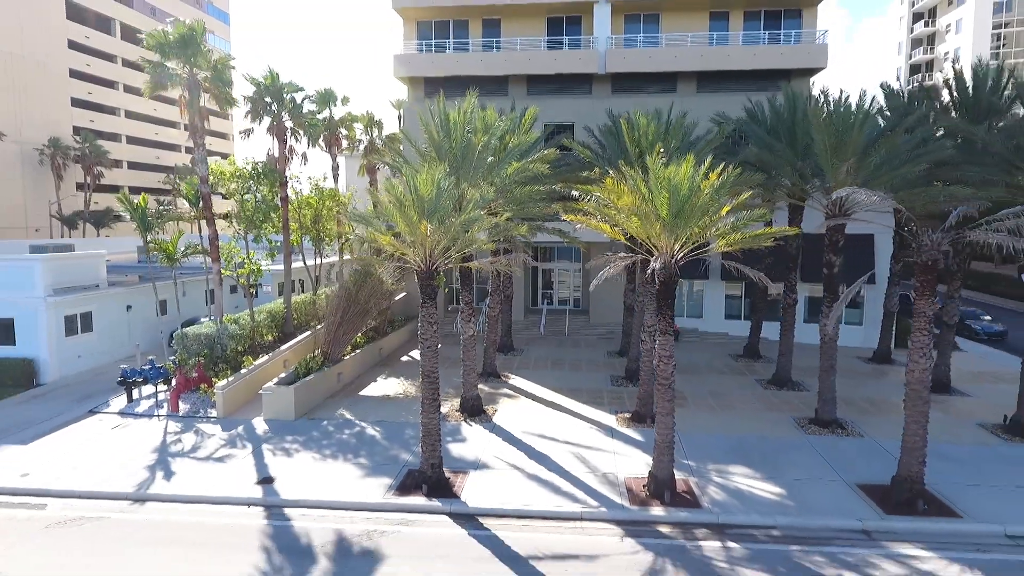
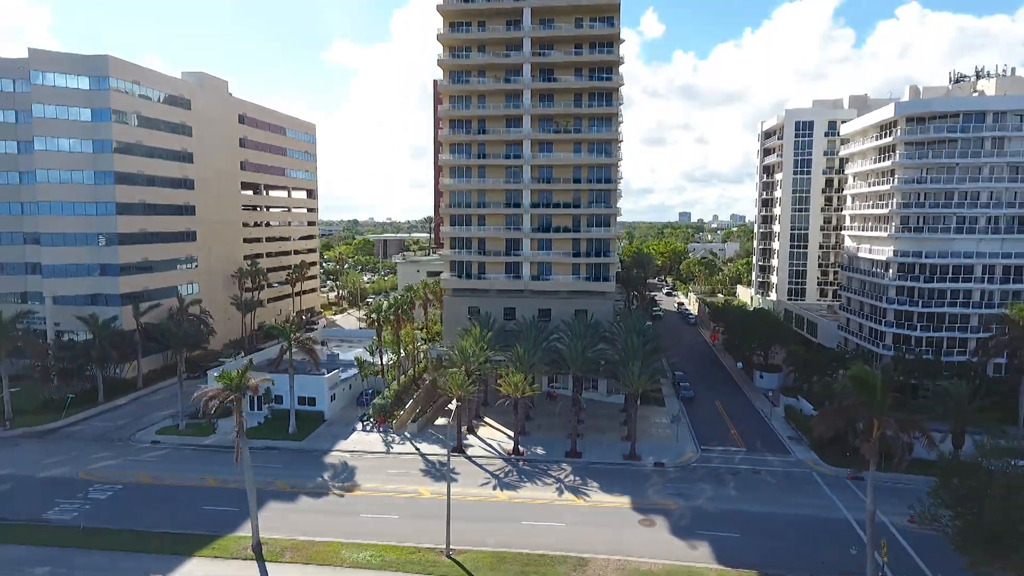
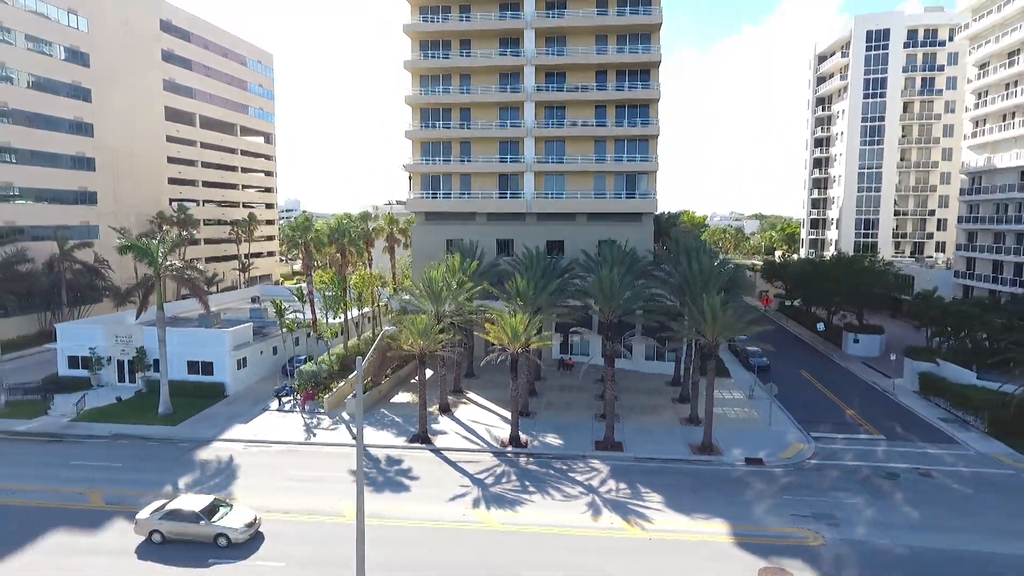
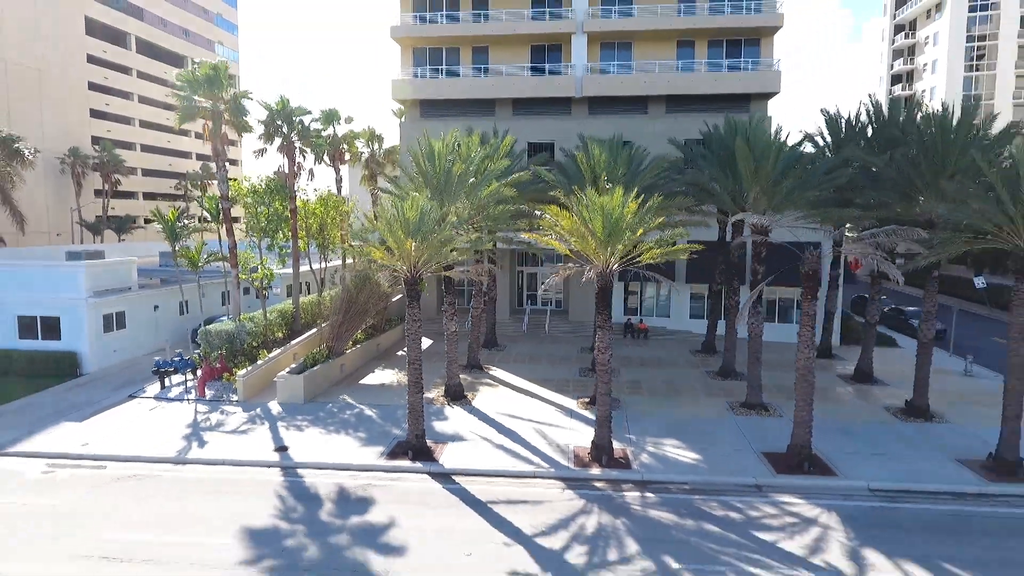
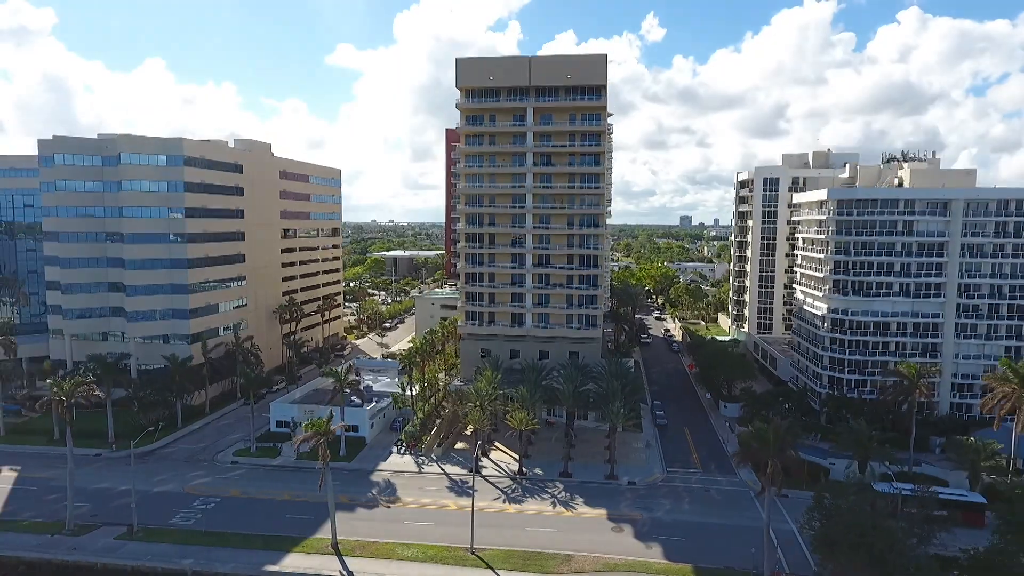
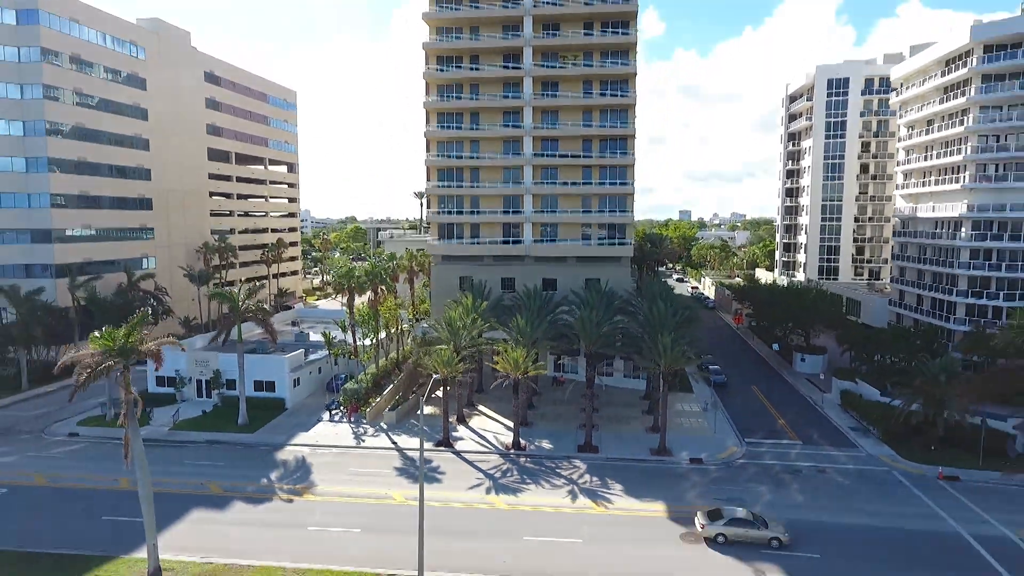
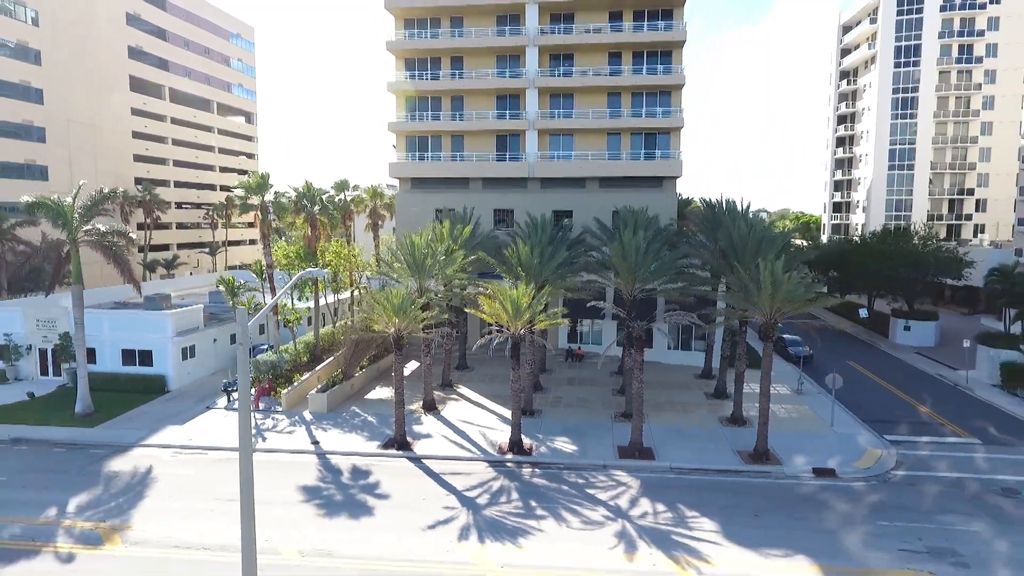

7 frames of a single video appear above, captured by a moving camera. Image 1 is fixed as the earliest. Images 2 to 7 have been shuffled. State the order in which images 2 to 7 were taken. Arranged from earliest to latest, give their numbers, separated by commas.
4, 7, 3, 6, 2, 5
